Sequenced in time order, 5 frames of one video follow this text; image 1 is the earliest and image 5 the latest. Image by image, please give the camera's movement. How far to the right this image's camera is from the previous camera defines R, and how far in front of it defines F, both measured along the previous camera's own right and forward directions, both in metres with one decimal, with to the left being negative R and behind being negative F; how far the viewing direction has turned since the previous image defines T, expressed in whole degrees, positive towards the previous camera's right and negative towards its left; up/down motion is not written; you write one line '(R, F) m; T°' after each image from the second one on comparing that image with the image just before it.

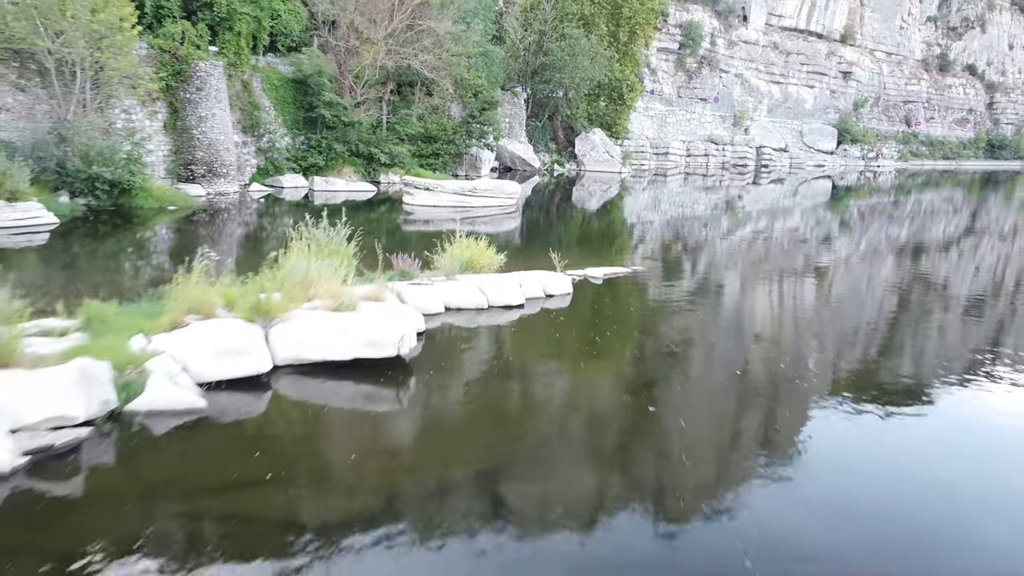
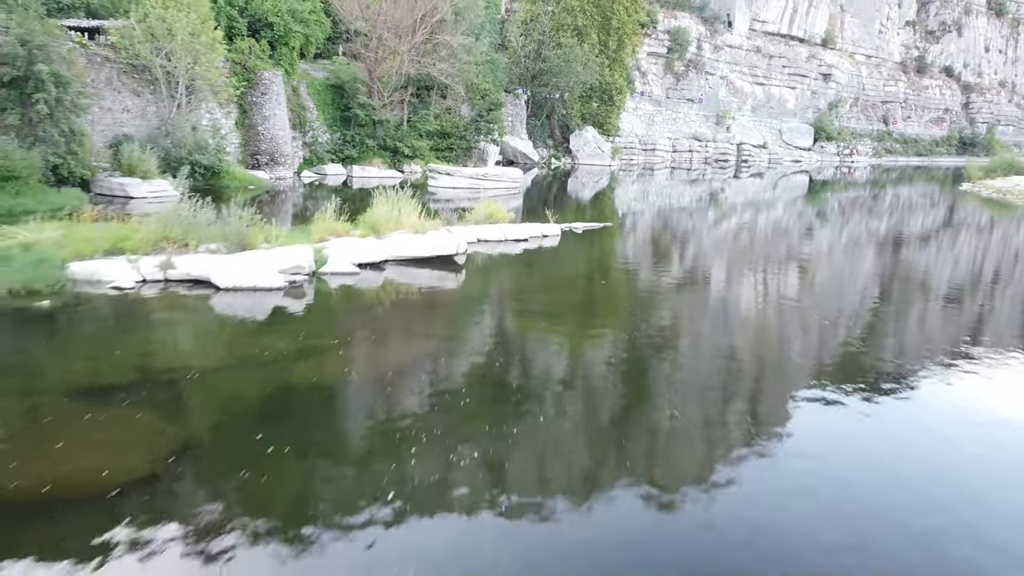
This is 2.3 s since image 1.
(-0.2, -4.6) m; 0°
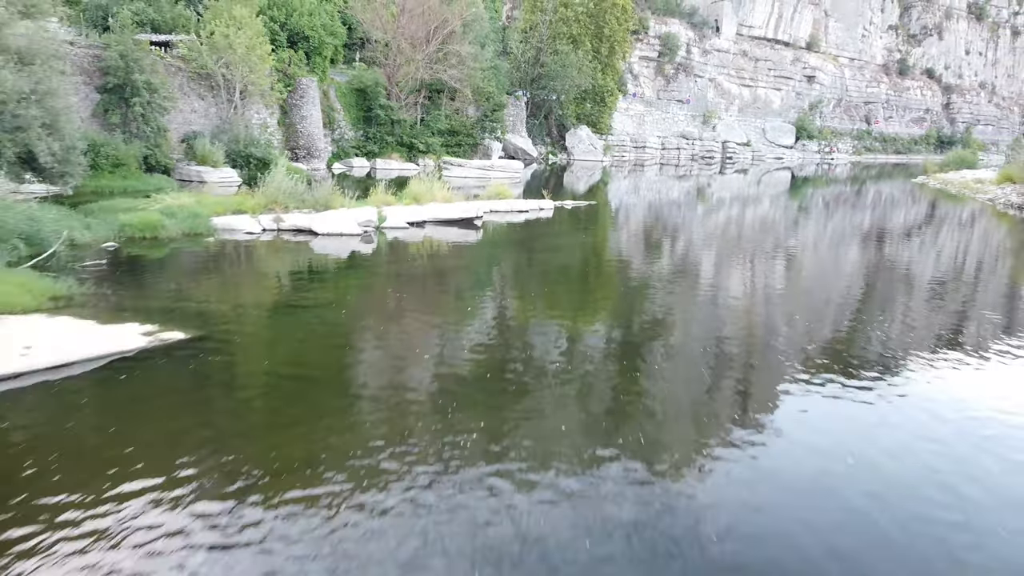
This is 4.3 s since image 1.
(-0.1, -4.0) m; 0°
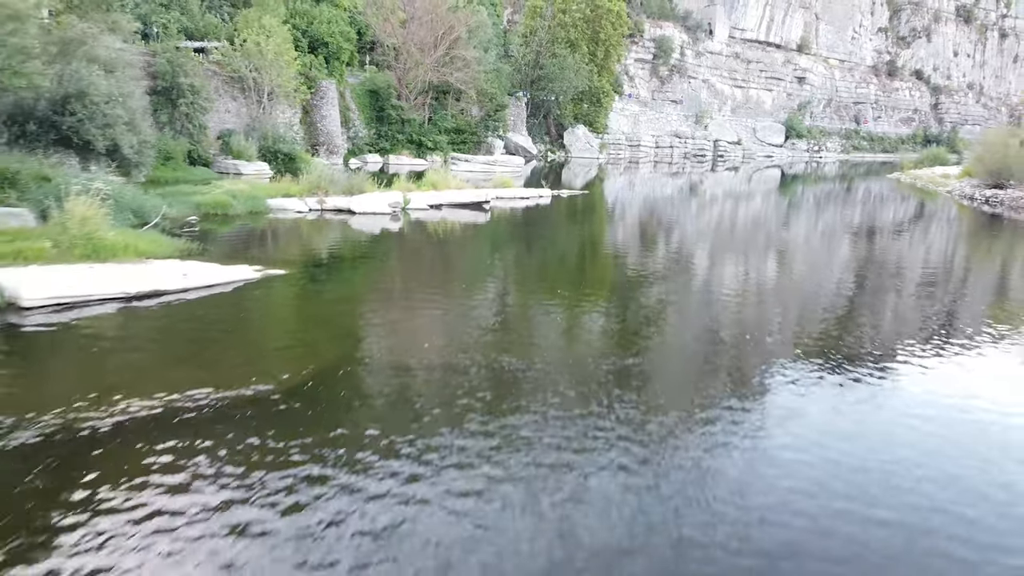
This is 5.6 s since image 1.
(-0.1, -2.7) m; 0°
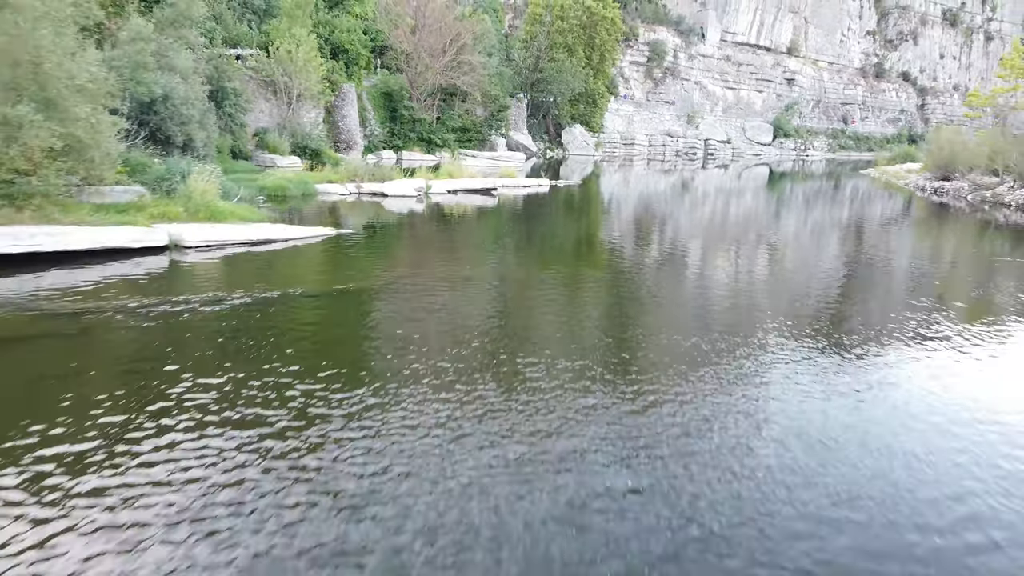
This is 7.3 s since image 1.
(-0.1, -3.3) m; 0°
